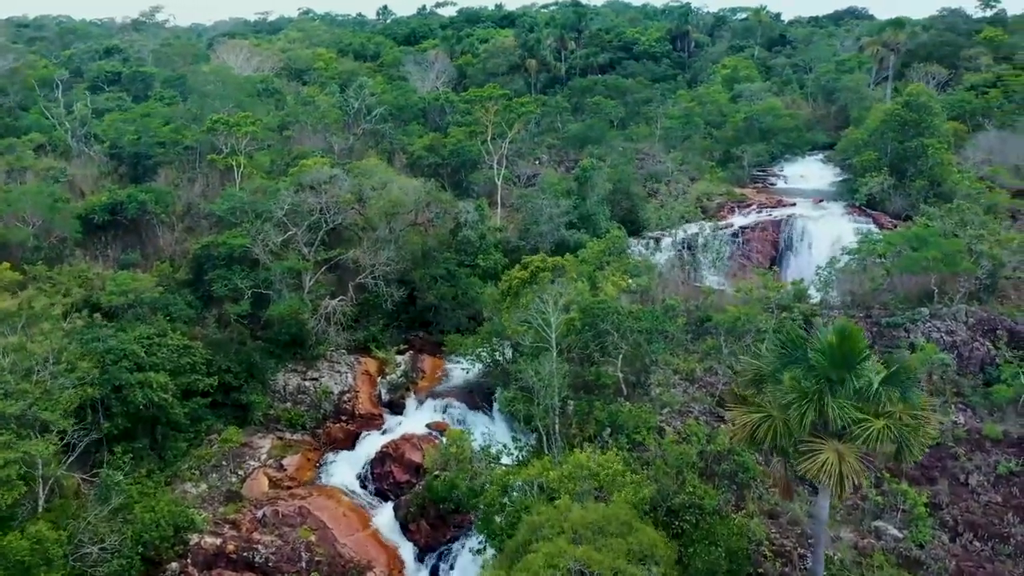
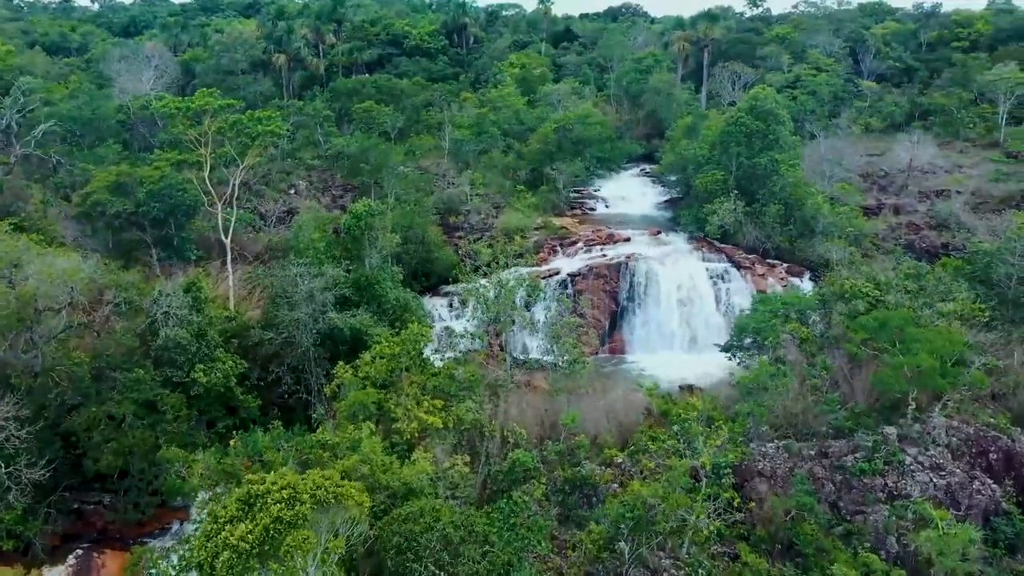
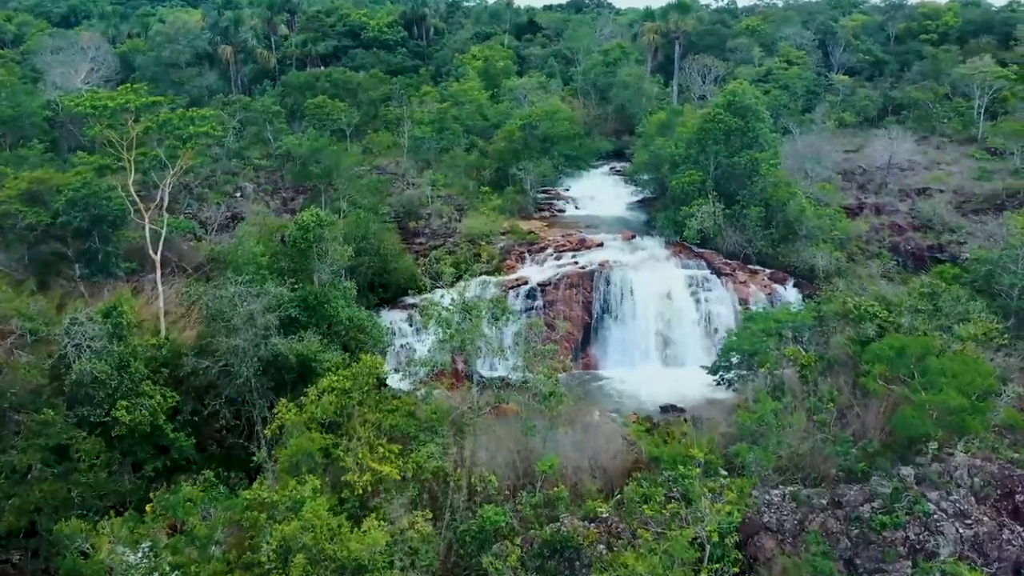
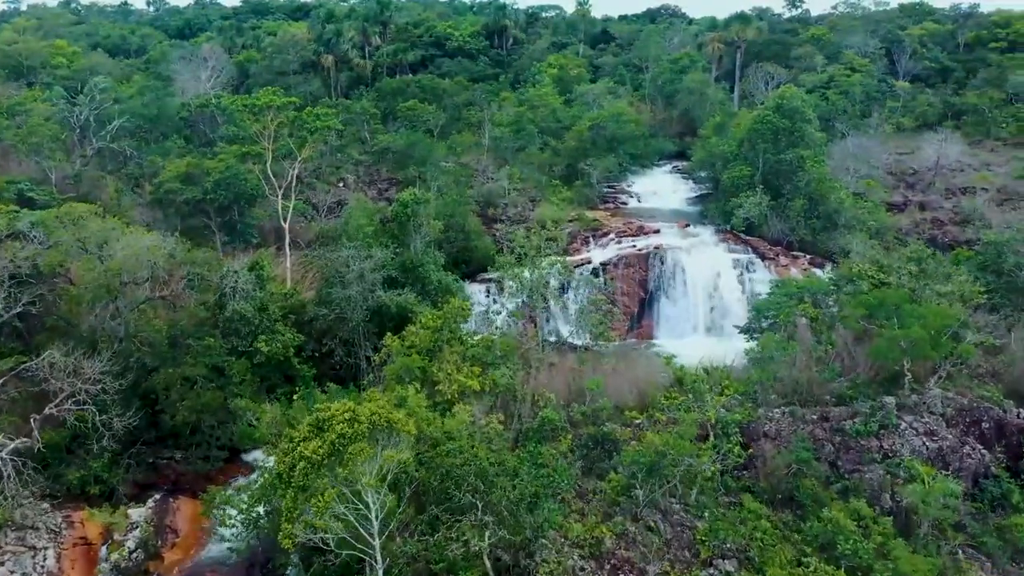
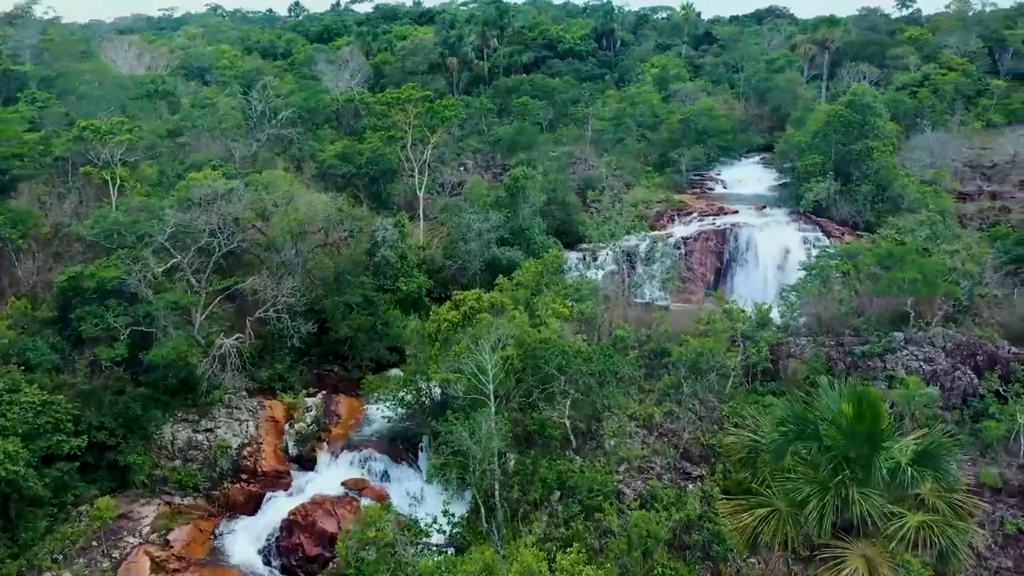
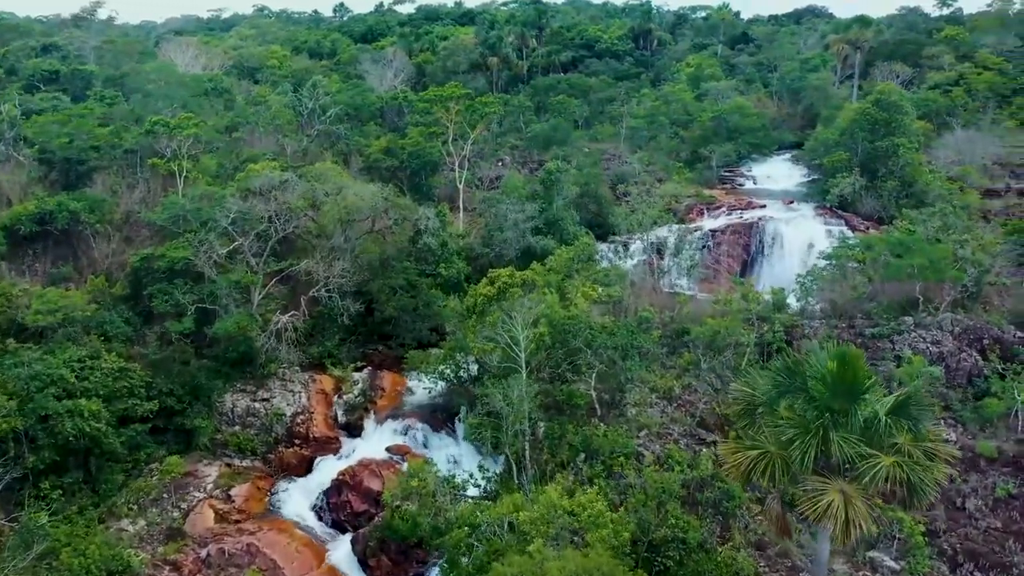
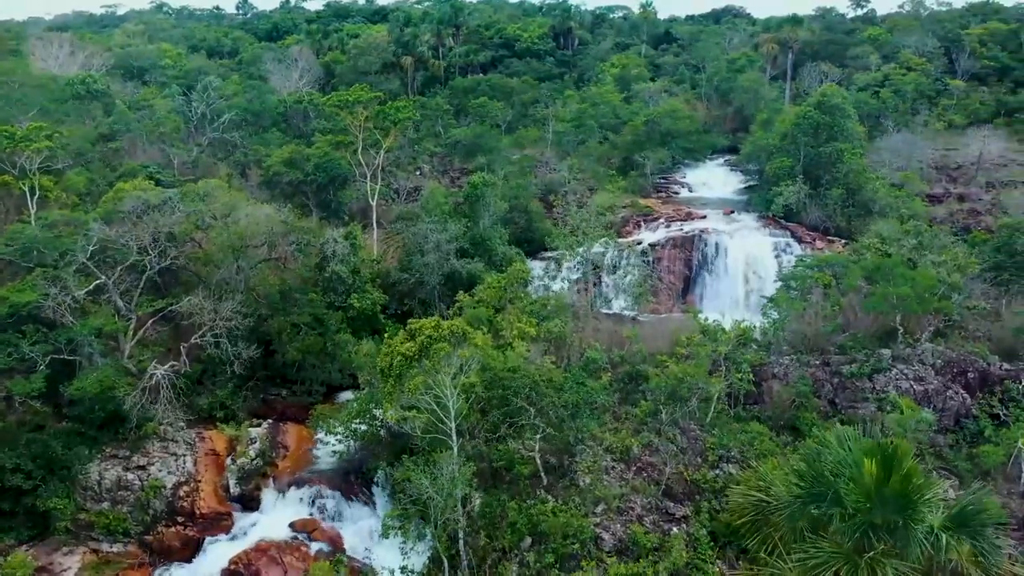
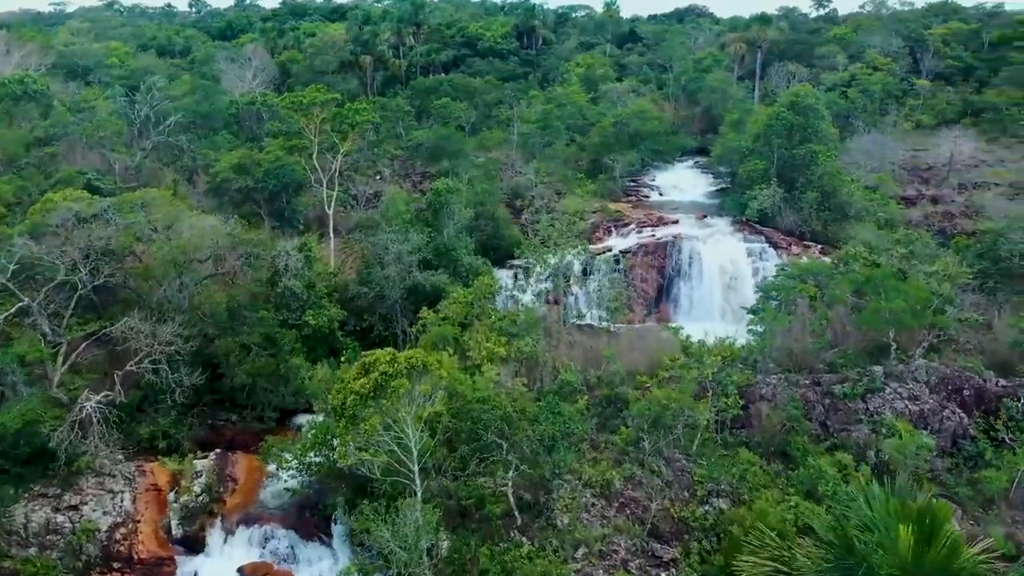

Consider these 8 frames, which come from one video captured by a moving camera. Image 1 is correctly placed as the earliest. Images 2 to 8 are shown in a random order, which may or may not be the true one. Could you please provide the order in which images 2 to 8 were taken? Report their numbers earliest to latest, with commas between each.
6, 5, 7, 8, 4, 2, 3
